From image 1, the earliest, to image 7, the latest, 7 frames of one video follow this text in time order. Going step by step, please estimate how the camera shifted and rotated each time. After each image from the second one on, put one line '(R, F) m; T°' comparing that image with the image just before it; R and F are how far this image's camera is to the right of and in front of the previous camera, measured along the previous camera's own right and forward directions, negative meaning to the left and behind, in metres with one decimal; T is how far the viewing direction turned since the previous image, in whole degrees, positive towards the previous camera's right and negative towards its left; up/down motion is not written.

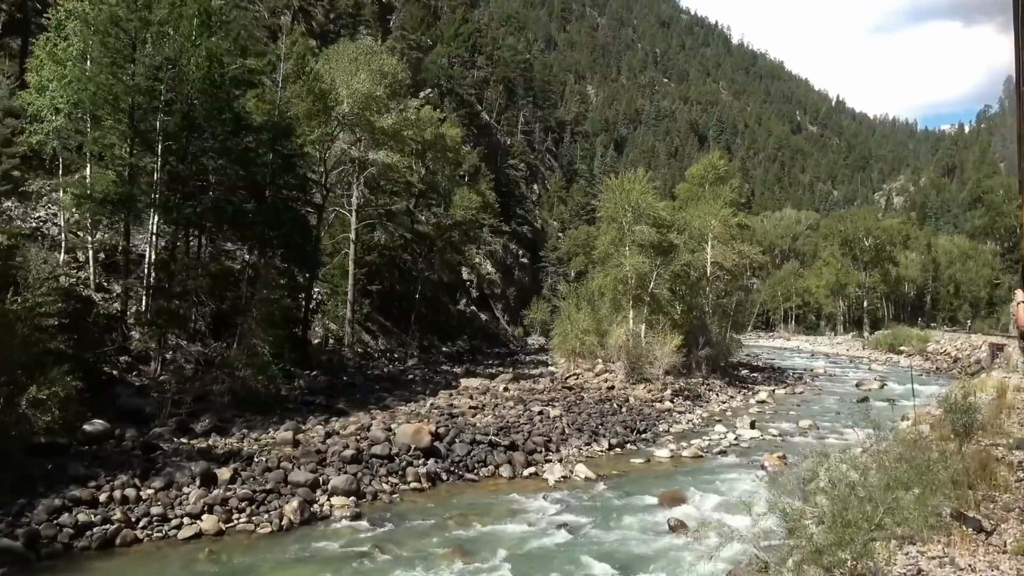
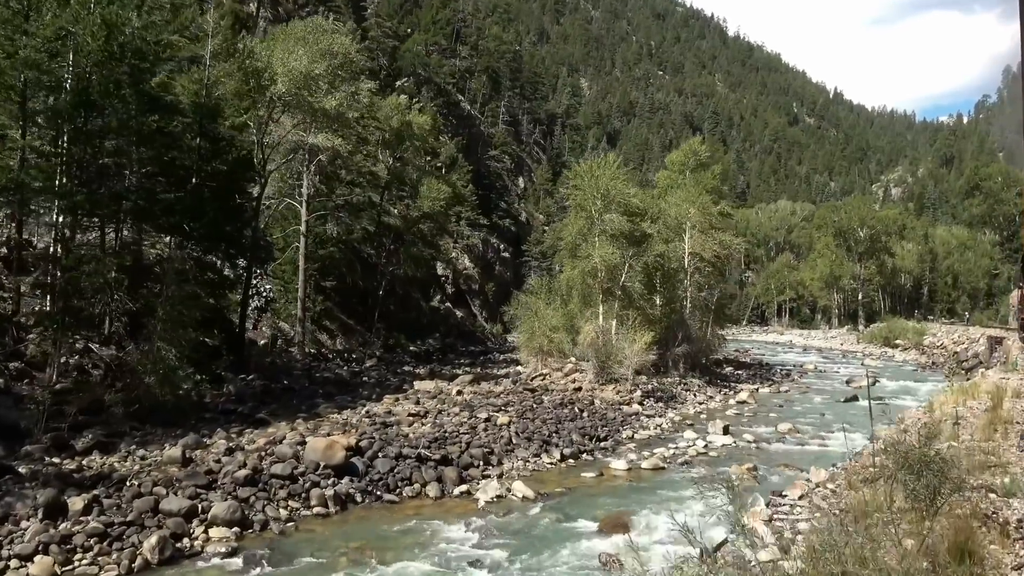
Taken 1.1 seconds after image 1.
(+1.4, +2.0) m; 0°
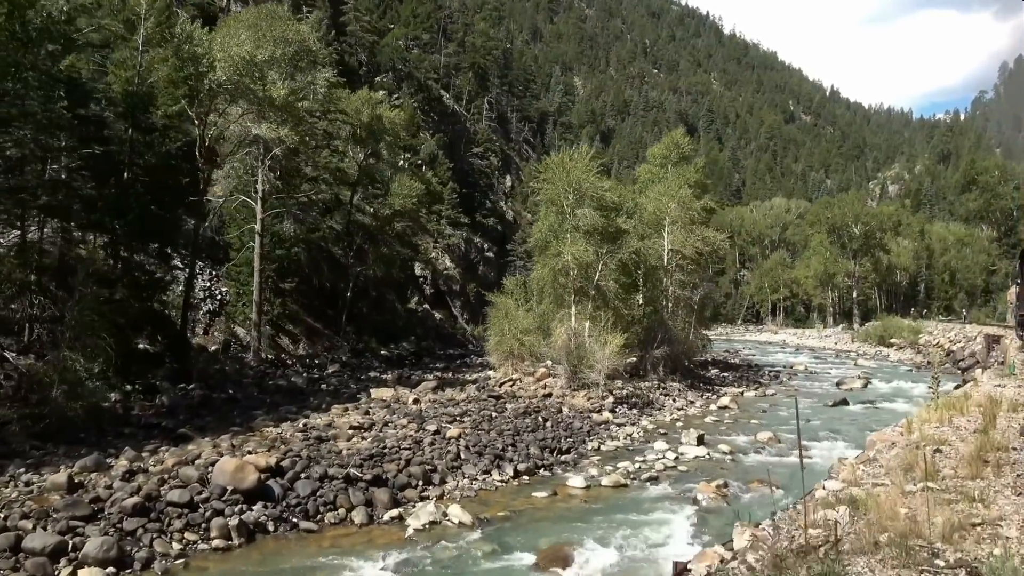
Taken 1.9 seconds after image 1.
(+1.1, +1.5) m; 0°
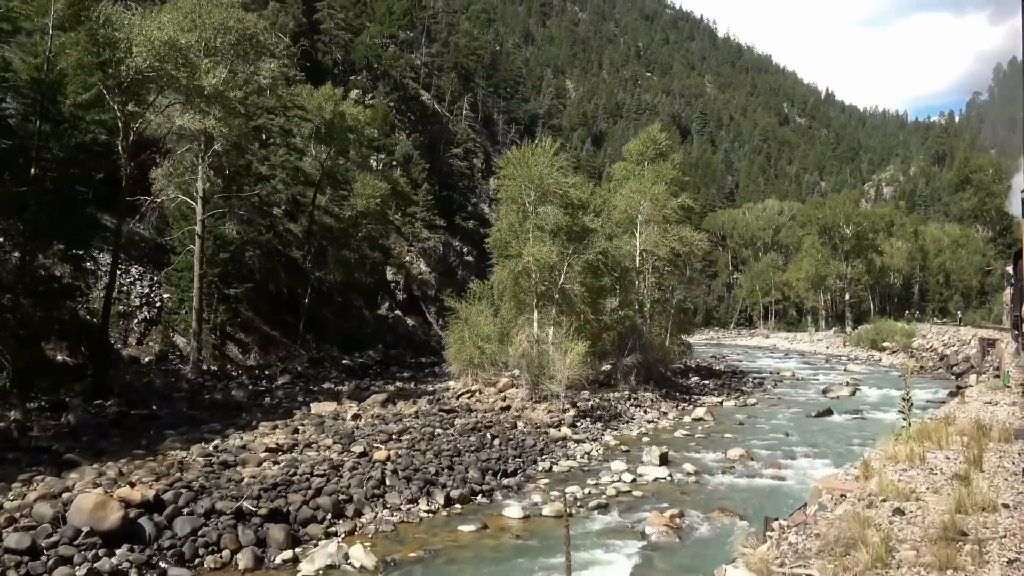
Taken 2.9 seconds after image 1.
(+1.3, +1.8) m; 0°
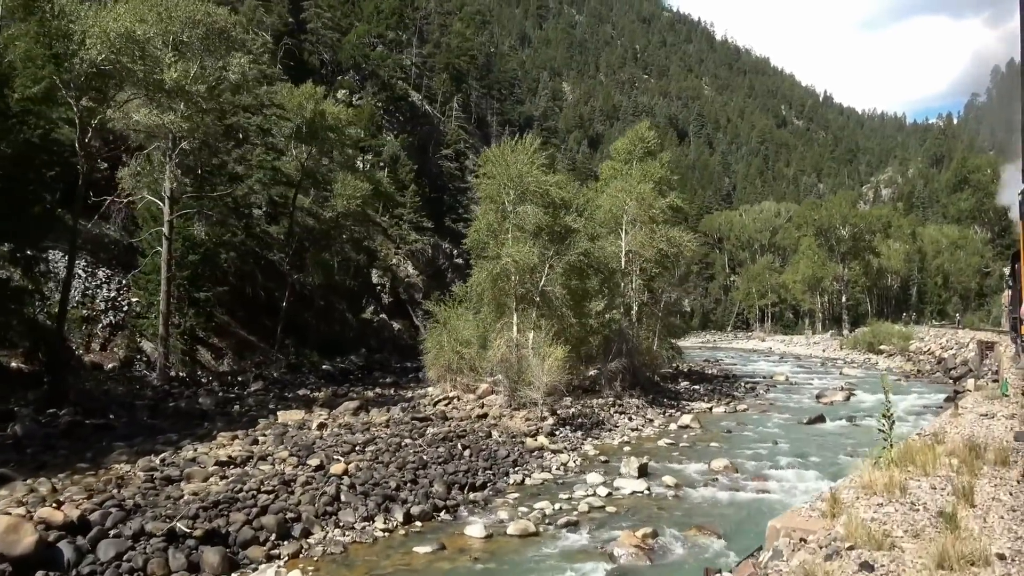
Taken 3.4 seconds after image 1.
(+0.6, +0.9) m; 0°
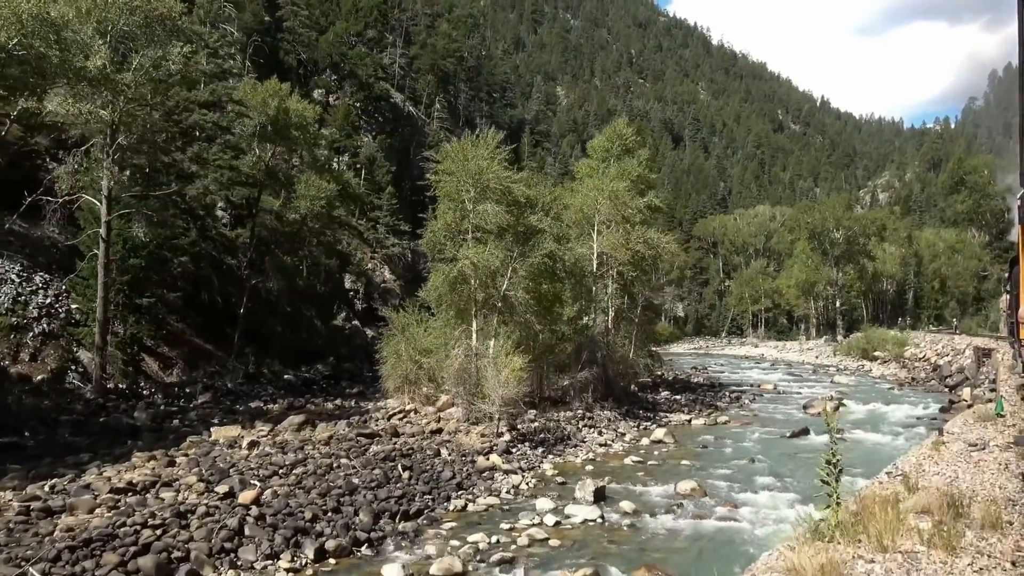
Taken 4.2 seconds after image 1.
(+1.1, +1.5) m; 0°
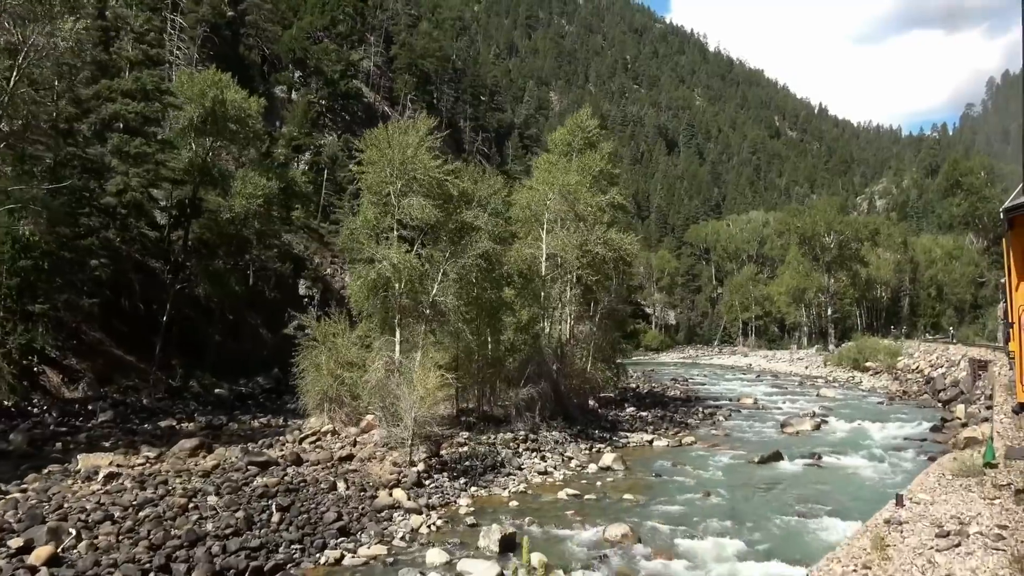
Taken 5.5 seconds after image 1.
(+1.8, +2.5) m; 0°
